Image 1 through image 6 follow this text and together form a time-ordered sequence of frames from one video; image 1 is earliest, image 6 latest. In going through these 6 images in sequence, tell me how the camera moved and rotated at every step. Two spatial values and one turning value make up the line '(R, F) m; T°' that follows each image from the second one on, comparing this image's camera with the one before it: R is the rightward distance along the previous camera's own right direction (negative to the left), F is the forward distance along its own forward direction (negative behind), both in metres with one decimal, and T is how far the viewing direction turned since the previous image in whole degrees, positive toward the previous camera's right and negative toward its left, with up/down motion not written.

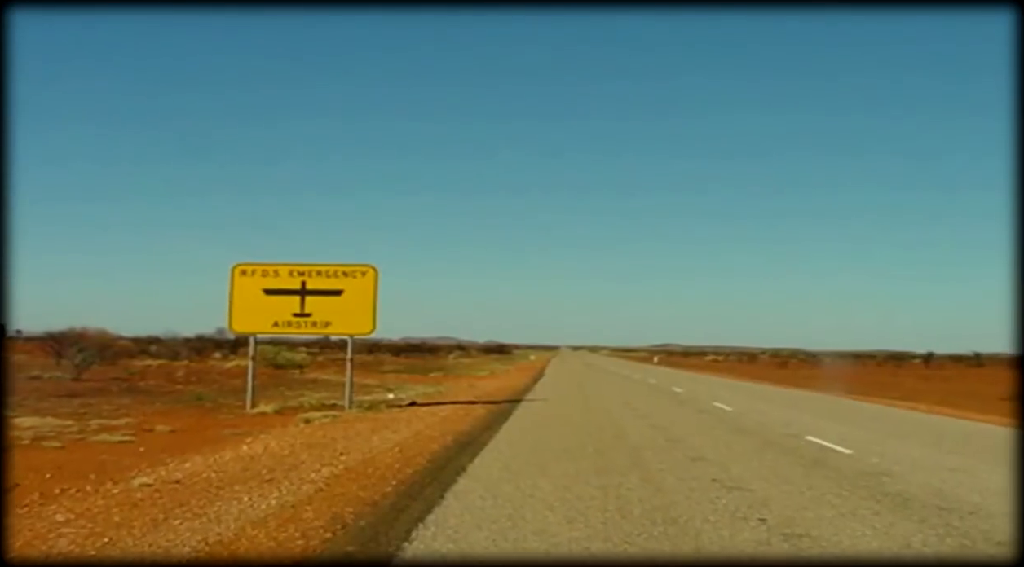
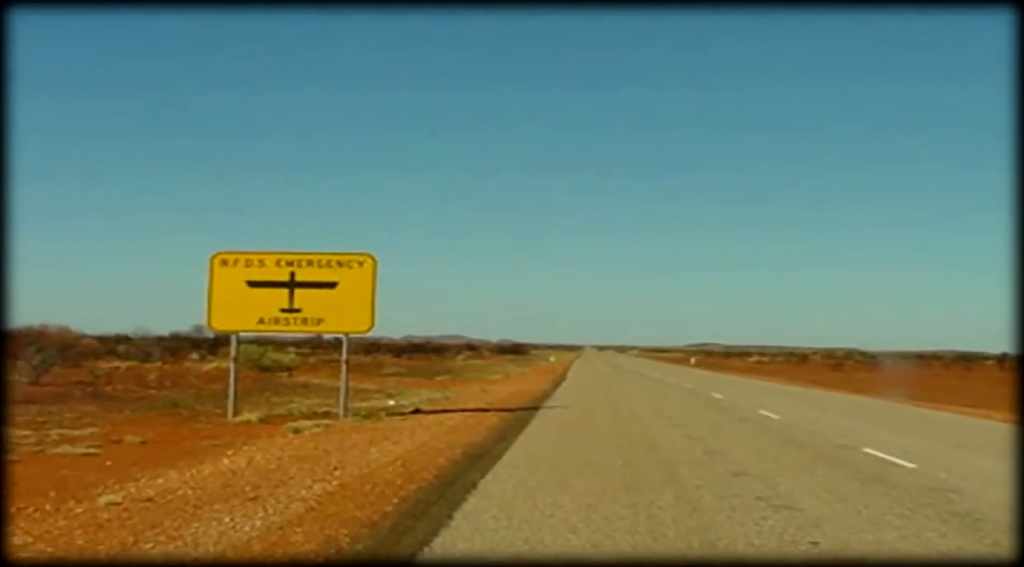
(0.0, +1.6) m; -1°
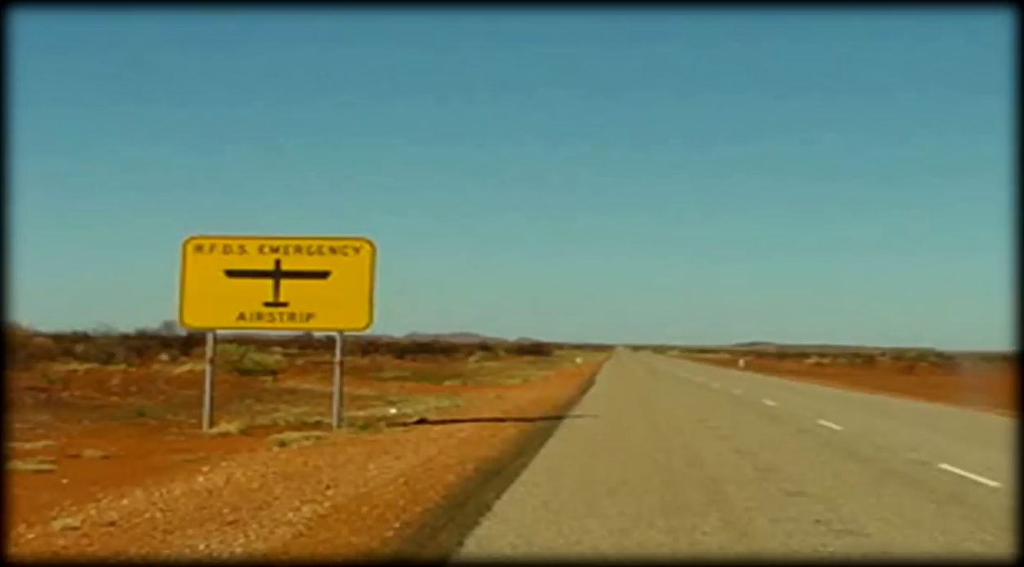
(-0.1, +1.6) m; -1°
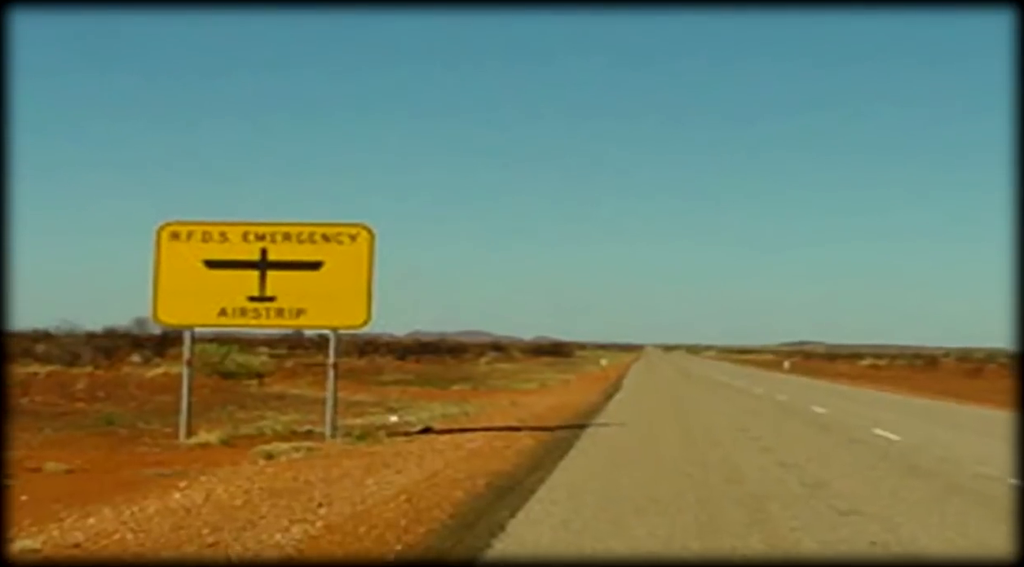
(0.0, +1.2) m; -1°
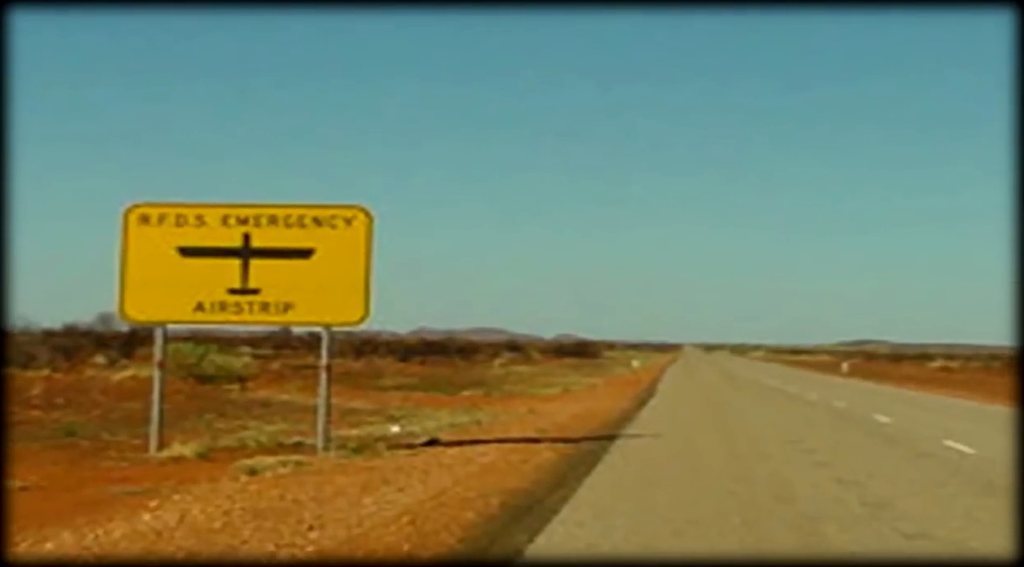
(-0.1, +1.2) m; -1°
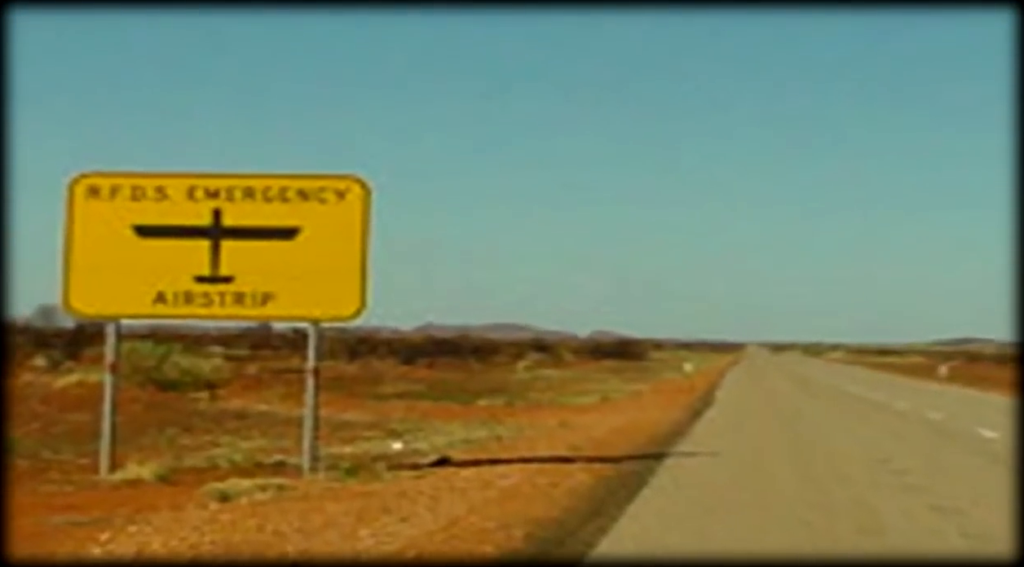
(-0.1, +1.4) m; -1°
